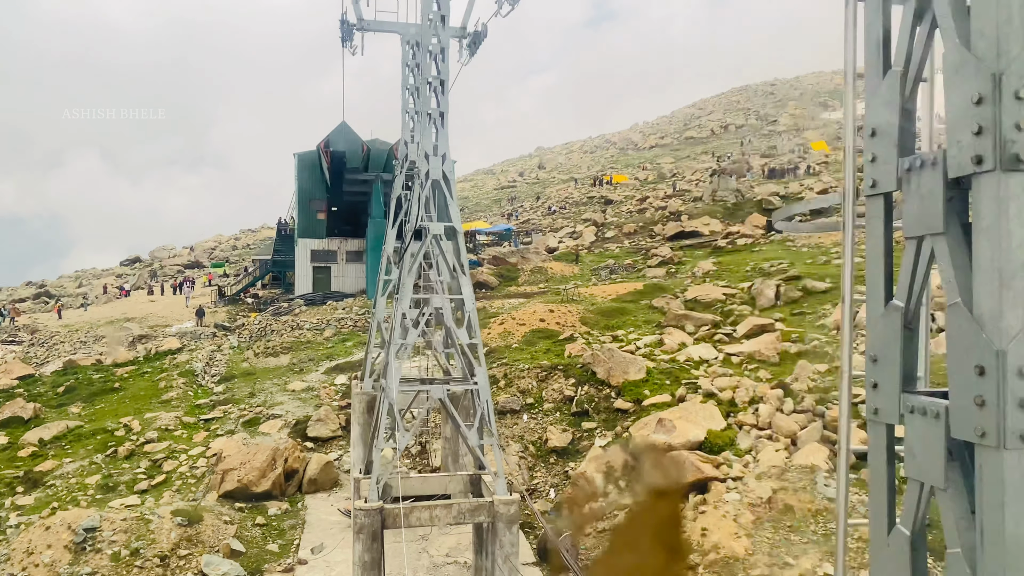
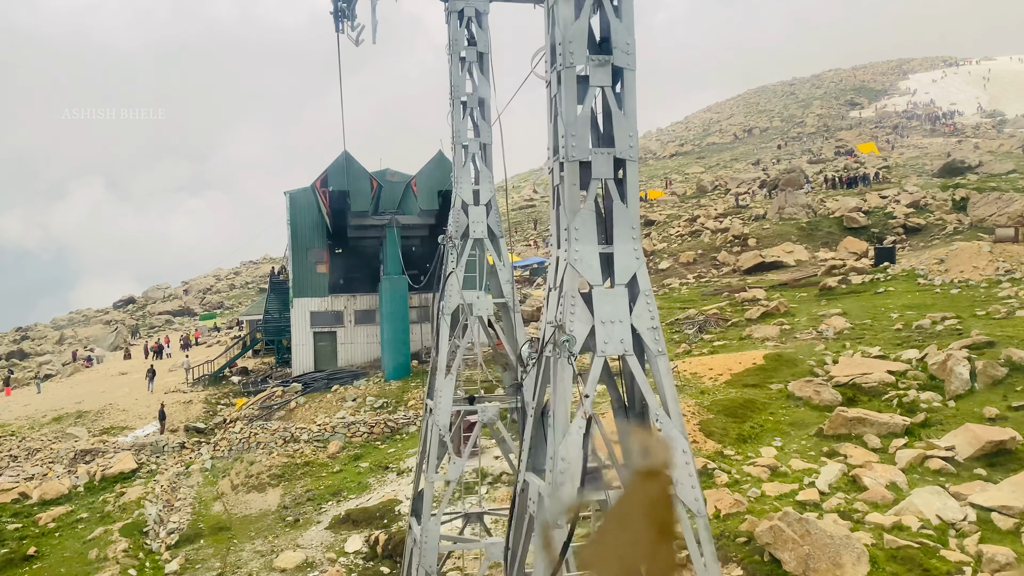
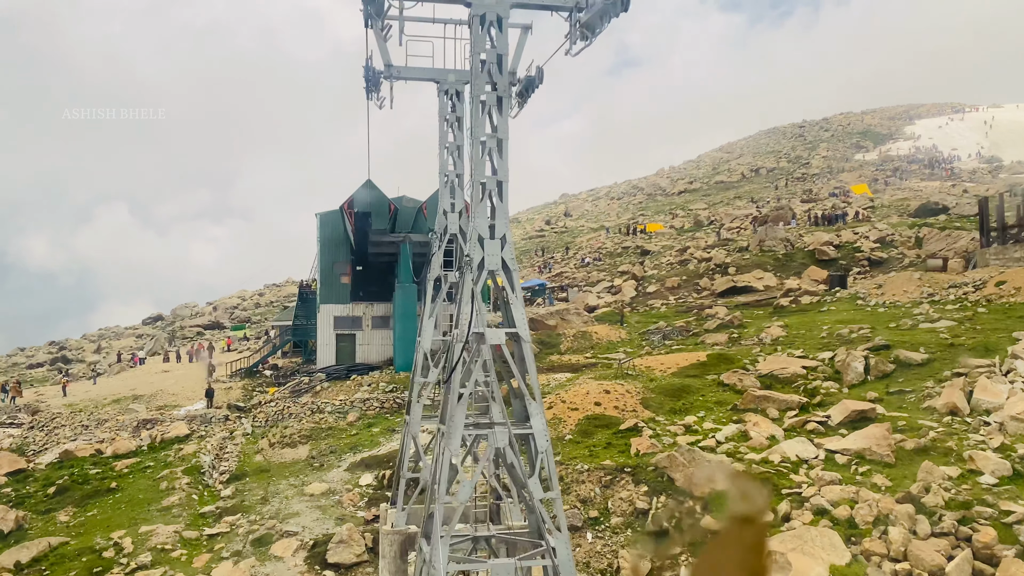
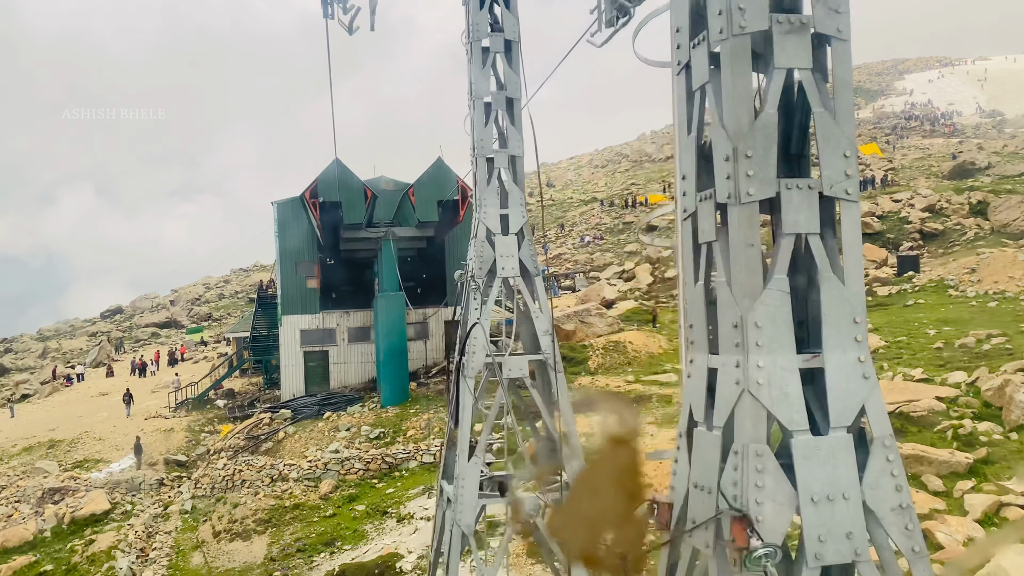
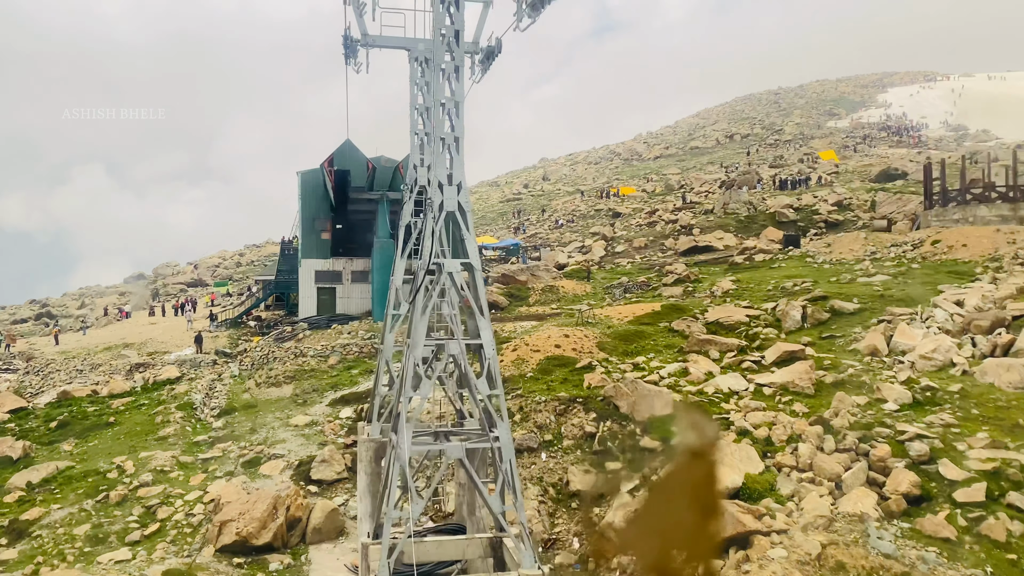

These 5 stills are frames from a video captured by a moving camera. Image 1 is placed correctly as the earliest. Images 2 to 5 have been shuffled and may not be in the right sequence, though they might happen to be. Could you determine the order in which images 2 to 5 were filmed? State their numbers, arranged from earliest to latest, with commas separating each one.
5, 3, 2, 4
